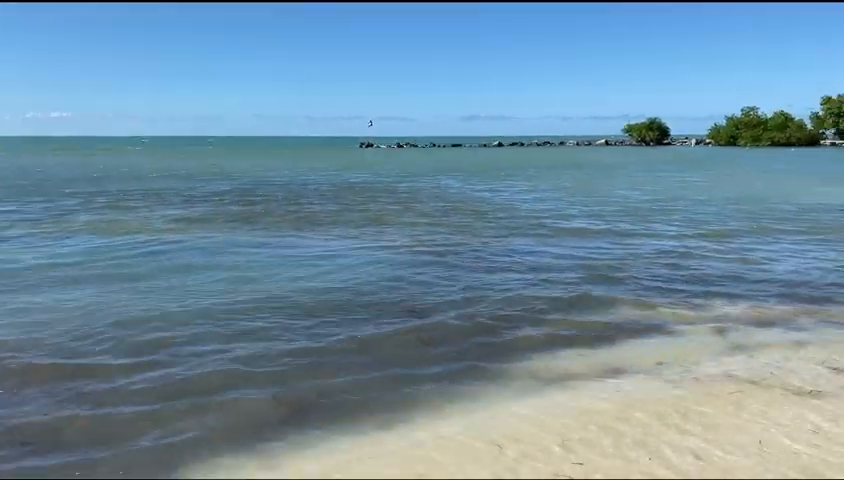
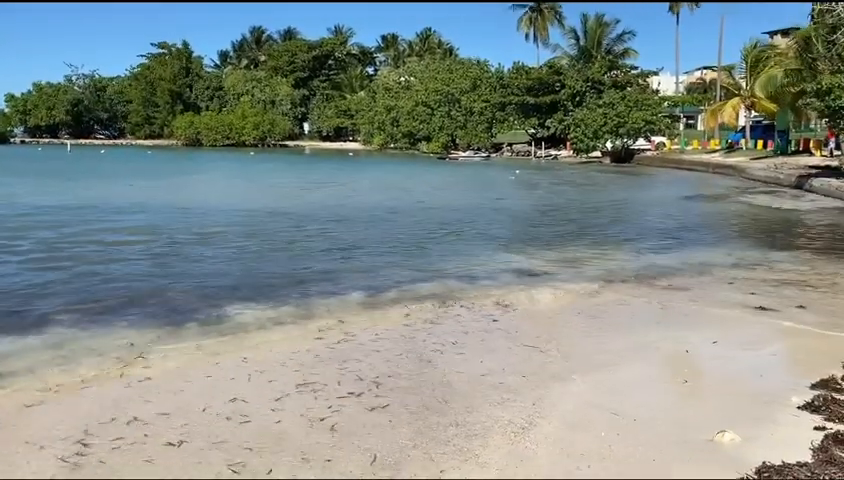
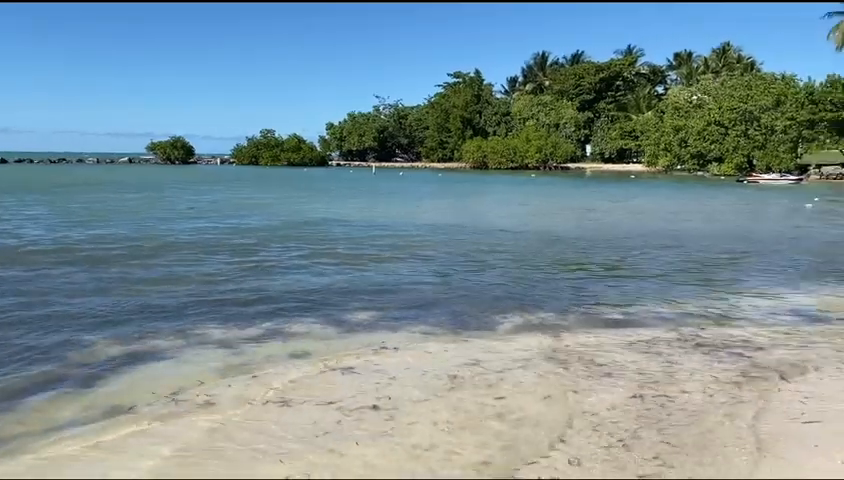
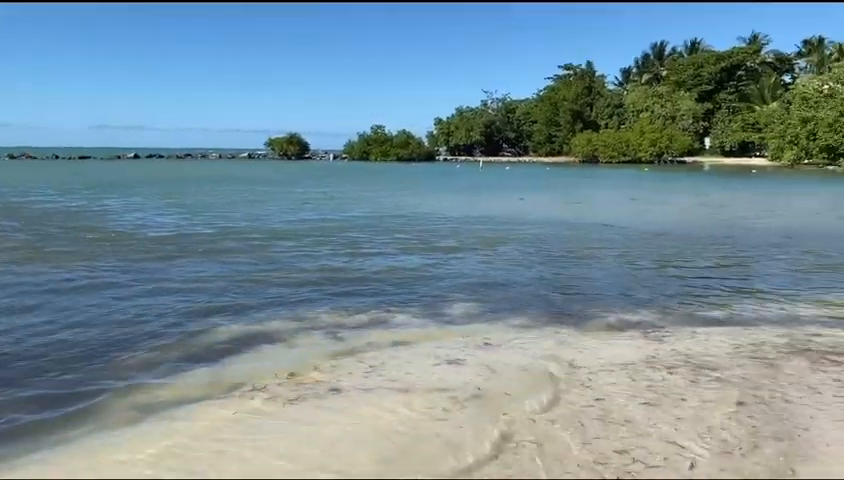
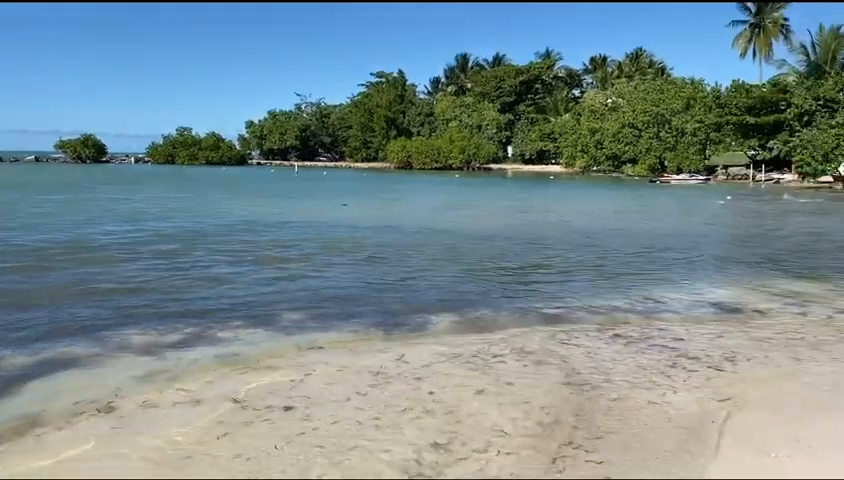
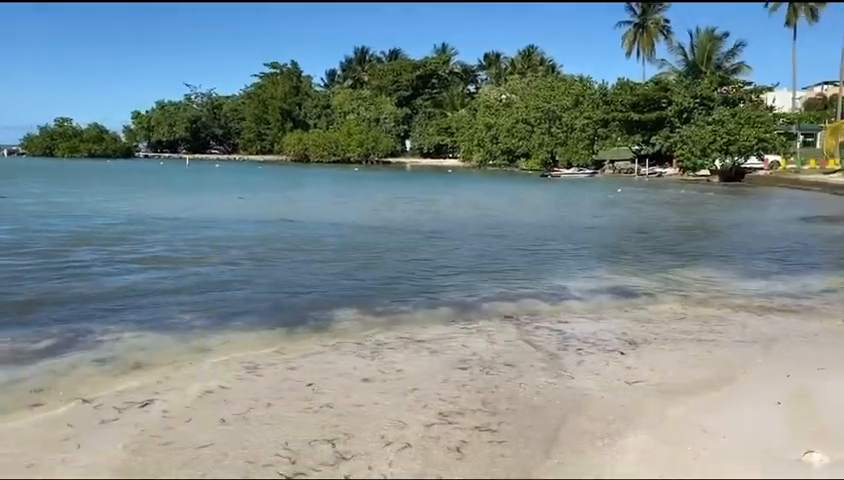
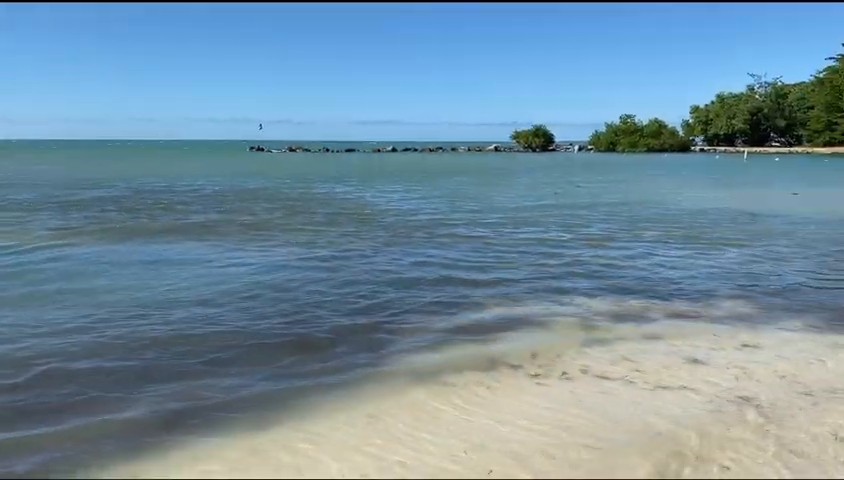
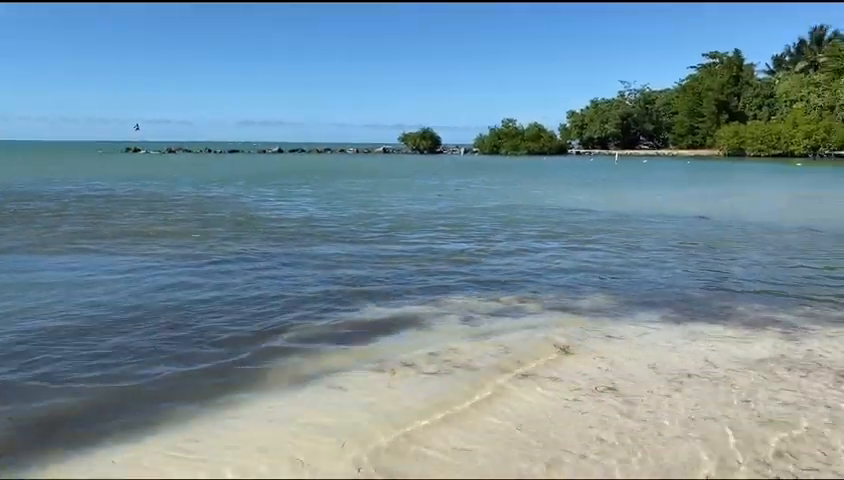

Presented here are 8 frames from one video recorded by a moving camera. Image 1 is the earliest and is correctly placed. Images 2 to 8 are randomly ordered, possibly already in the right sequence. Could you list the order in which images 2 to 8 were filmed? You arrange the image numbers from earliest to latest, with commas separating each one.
7, 8, 4, 3, 5, 6, 2
